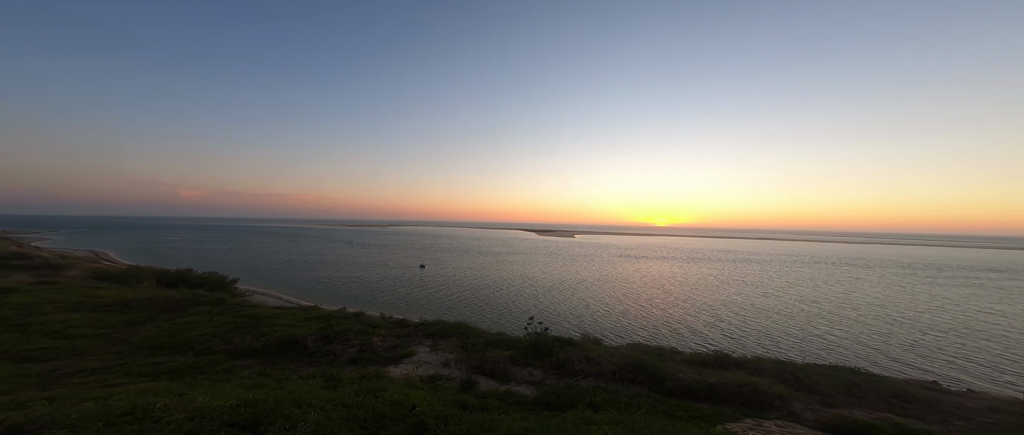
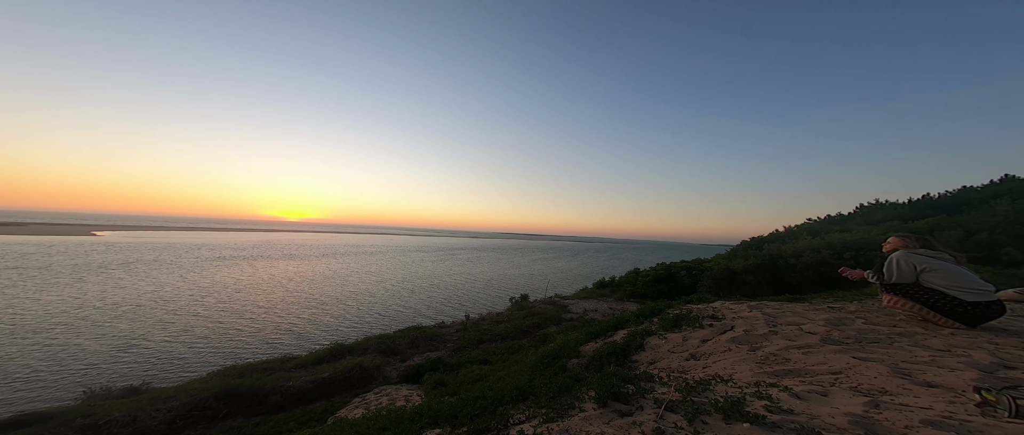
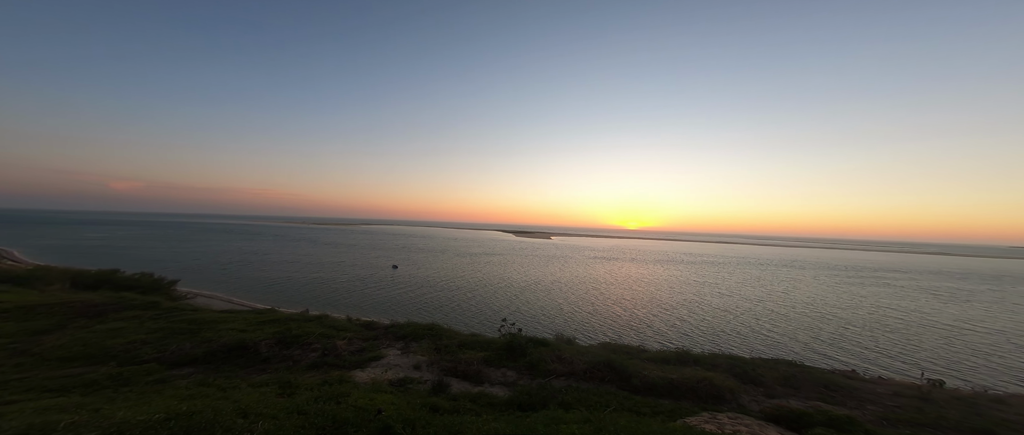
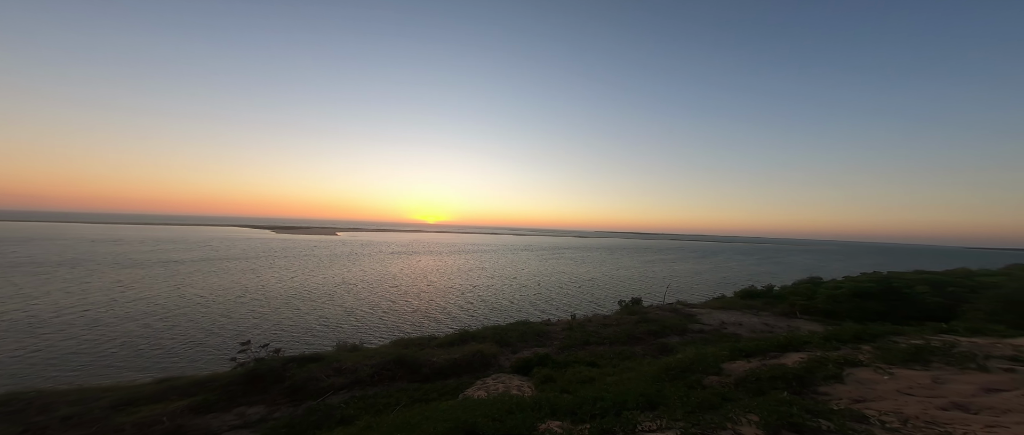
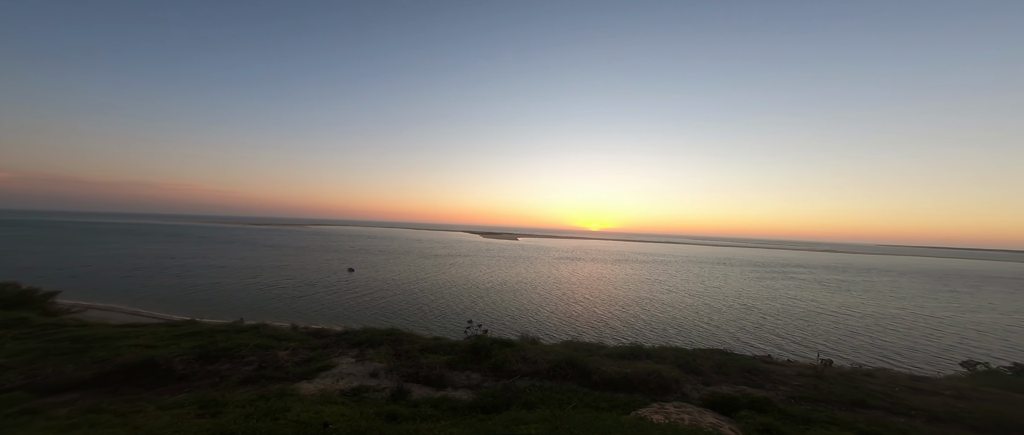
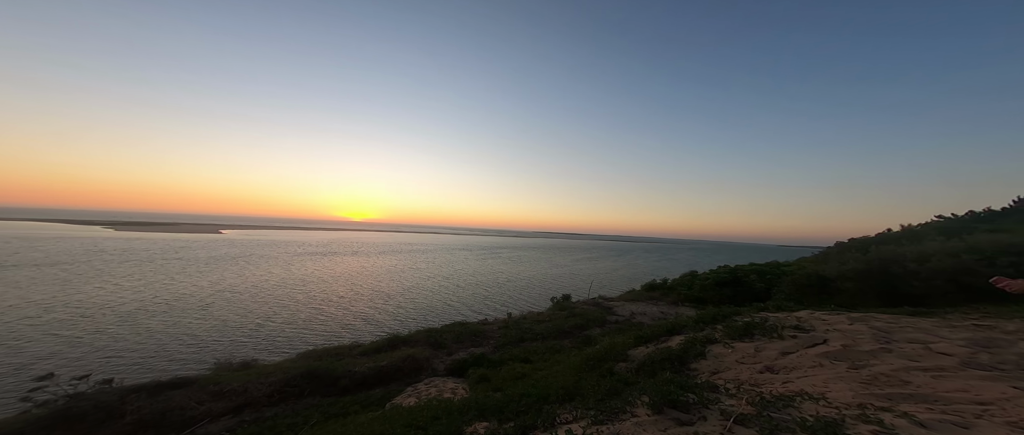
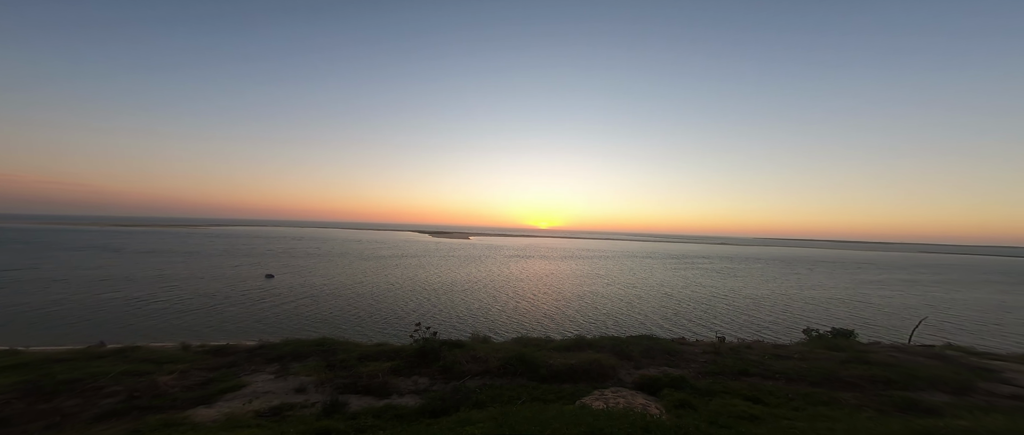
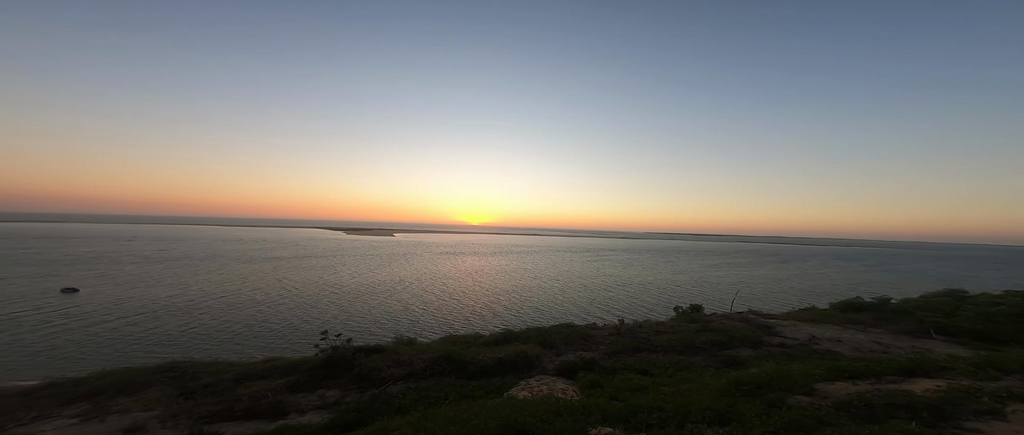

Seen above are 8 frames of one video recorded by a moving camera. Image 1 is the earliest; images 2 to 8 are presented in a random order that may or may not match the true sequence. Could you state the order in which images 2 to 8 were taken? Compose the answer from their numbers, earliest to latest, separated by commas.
3, 5, 7, 8, 4, 6, 2
